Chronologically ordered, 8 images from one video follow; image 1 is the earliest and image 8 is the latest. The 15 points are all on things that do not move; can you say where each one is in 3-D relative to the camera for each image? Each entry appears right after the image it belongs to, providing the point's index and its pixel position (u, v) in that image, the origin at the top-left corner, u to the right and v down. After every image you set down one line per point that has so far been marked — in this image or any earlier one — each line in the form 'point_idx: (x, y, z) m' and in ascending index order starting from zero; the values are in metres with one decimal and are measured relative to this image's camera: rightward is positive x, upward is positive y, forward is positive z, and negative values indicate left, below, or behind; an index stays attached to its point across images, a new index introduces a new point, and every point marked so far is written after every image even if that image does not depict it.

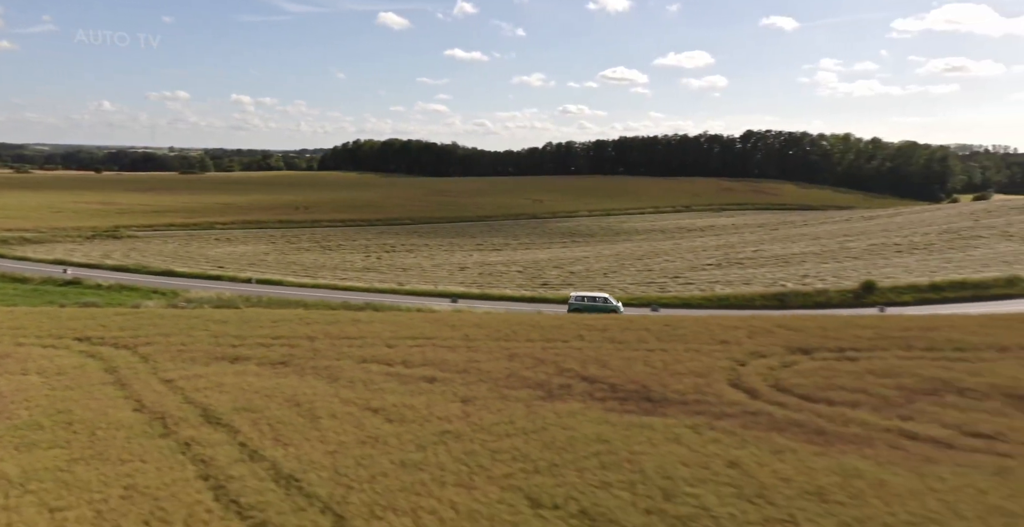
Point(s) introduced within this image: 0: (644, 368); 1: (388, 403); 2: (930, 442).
0: (+3.7, -2.9, +18.6) m
1: (-2.9, -3.3, +15.6) m
2: (+8.0, -3.4, +12.6) m
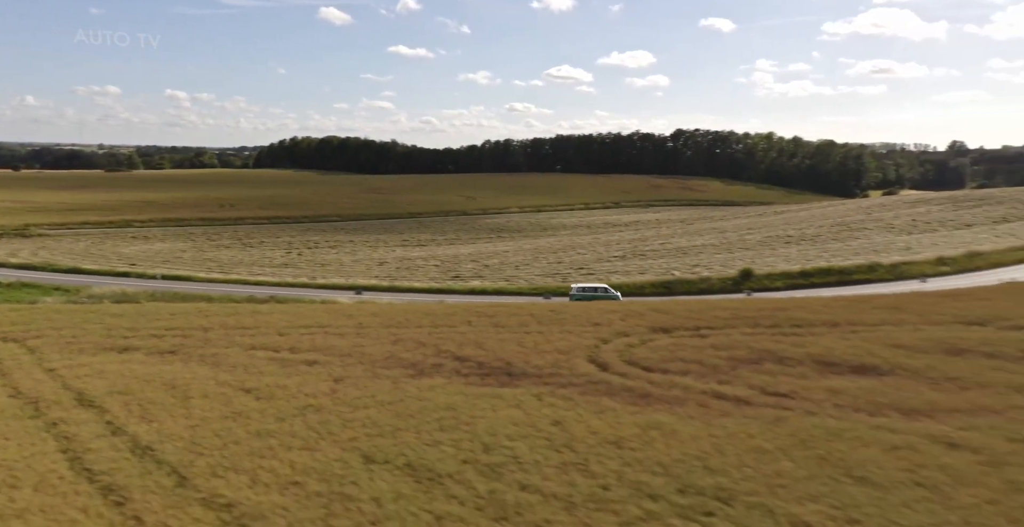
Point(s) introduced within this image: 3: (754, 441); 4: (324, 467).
0: (+0.1, -2.5, +20.2) m
1: (-6.3, -3.0, +16.5) m
2: (+4.9, -3.0, +14.5) m
3: (+4.4, -3.2, +12.0) m
4: (-3.2, -3.4, +11.1) m
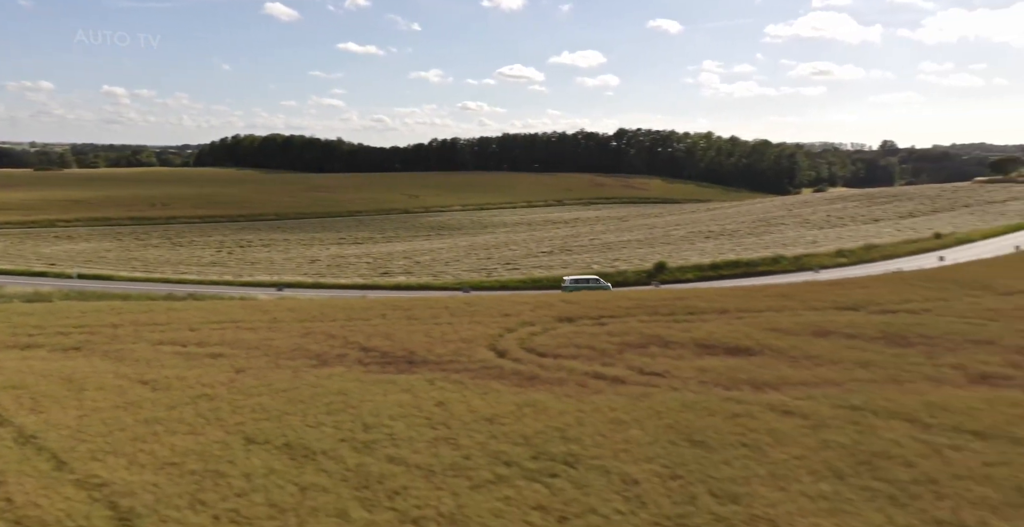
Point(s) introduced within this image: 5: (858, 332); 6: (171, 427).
0: (-2.9, -2.3, +20.9) m
1: (-9.0, -2.9, +16.8) m
2: (+2.3, -2.8, +15.6) m
3: (+2.1, -3.0, +13.1) m
4: (-5.4, -3.3, +11.6) m
5: (+10.4, -2.1, +20.0) m
6: (-6.6, -3.2, +12.7) m
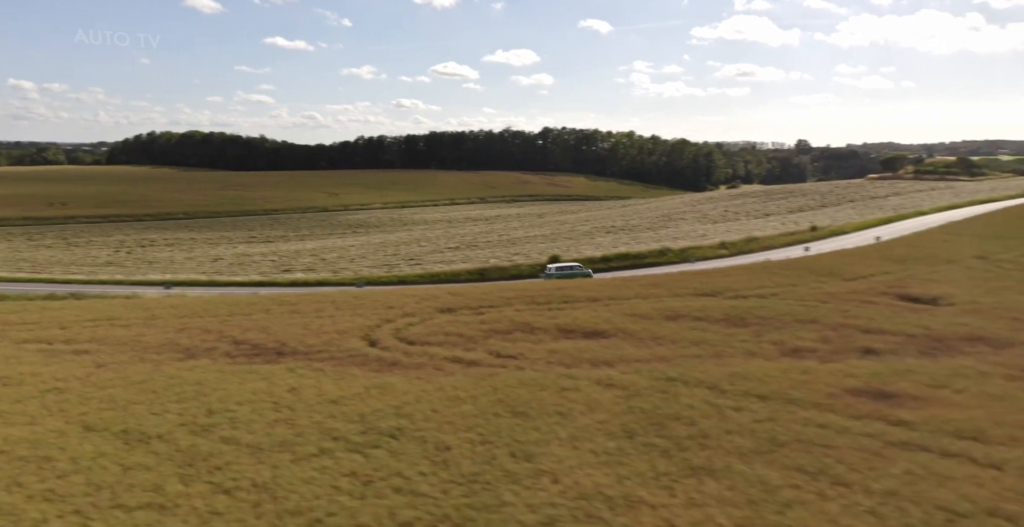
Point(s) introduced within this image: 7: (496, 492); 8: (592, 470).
0: (-7.0, -2.1, +21.3) m
1: (-12.6, -2.8, +16.6) m
2: (-1.2, -2.5, +16.6) m
3: (-1.2, -2.7, +14.0) m
4: (-8.5, -3.1, +11.8) m
5: (+6.3, -1.7, +21.8) m
6: (-9.8, -3.0, +12.8) m
7: (-0.2, -3.2, +9.2) m
8: (+1.2, -3.1, +9.9) m
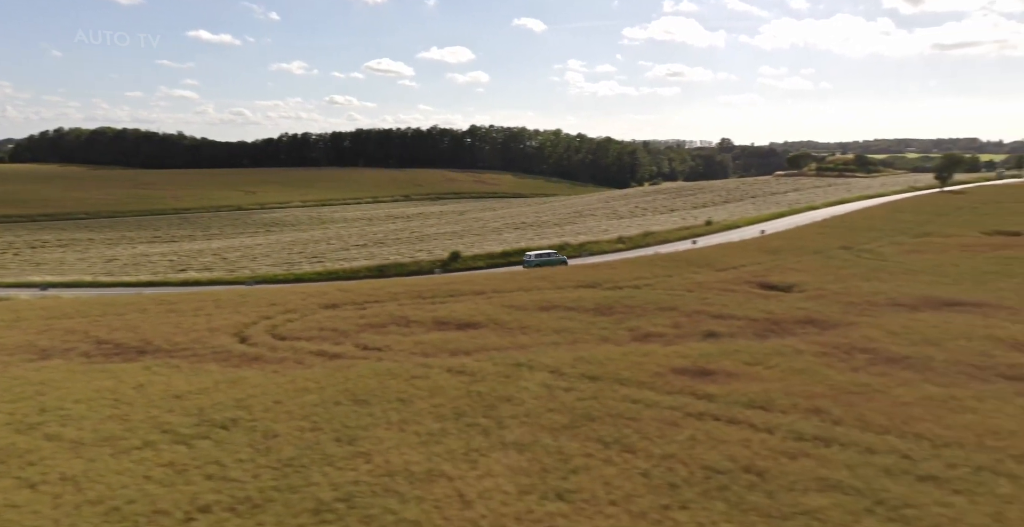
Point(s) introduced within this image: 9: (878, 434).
0: (-11.0, -2.0, +21.0) m
1: (-16.1, -2.8, +15.8) m
2: (-4.8, -2.4, +16.9) m
3: (-4.5, -2.6, +14.4) m
4: (-11.5, -3.1, +11.4) m
5: (+2.2, -1.5, +22.8) m
6: (-12.9, -3.0, +12.3) m
7: (-3.0, -3.1, +9.6) m
8: (-1.7, -3.0, +10.5) m
9: (+6.2, -2.9, +11.3) m
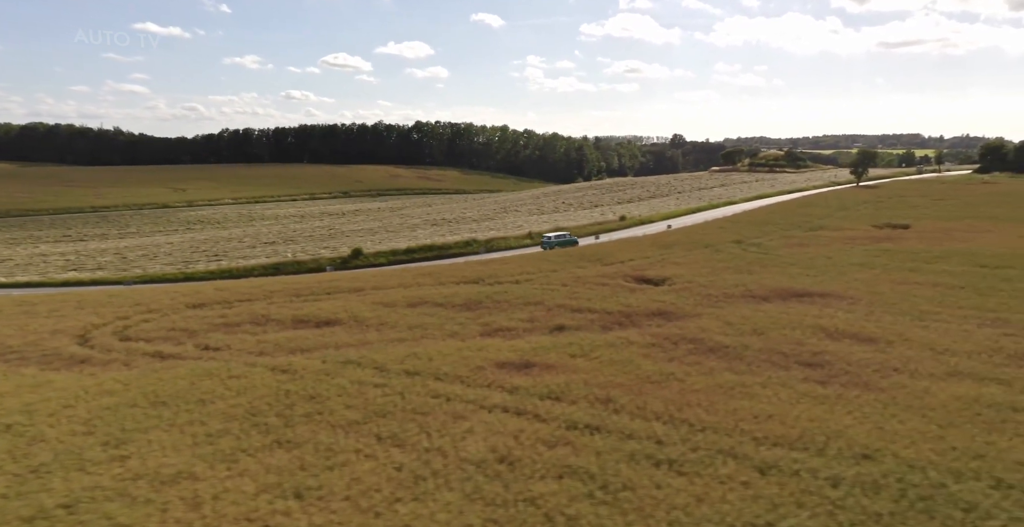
0: (-15.4, -2.1, +20.3) m
1: (-20.1, -2.9, +14.8) m
2: (-9.0, -2.4, +16.7) m
3: (-8.5, -2.6, +14.1) m
4: (-15.3, -3.2, +10.7) m
5: (-2.4, -1.4, +23.0) m
6: (-16.7, -3.1, +11.5) m
7: (-6.7, -3.1, +9.5) m
8: (-5.4, -3.0, +10.5) m
9: (+2.4, -2.8, +11.9) m
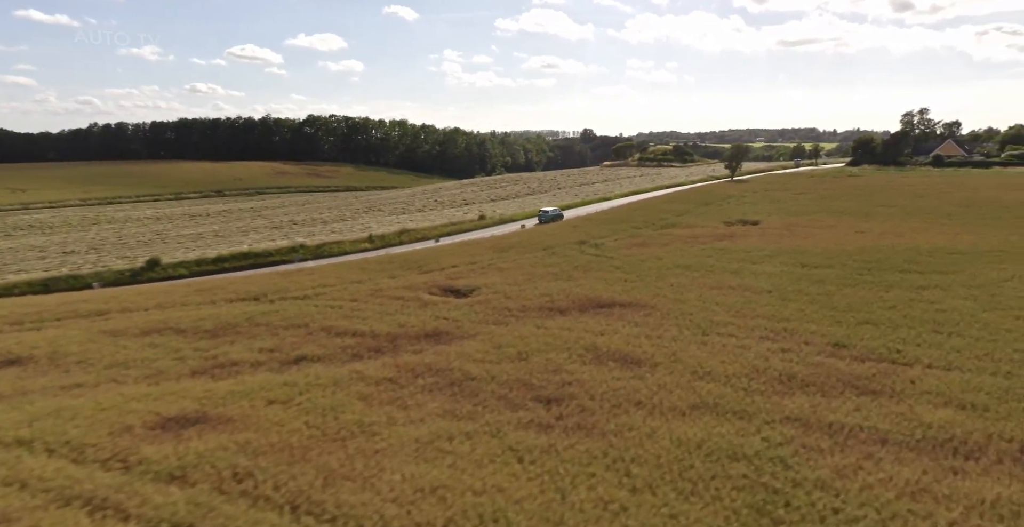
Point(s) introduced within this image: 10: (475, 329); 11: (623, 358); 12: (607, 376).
0: (-22.2, -3.0, +15.1) m
1: (-26.1, -3.9, +8.9) m
2: (-15.3, -3.2, +12.3) m
3: (-14.5, -3.4, +9.8) m
4: (-20.8, -4.1, +5.6) m
5: (-9.6, -1.9, +19.4) m
6: (-22.3, -4.1, +6.1) m
7: (-12.1, -3.8, +5.5) m
8: (-11.0, -3.7, +6.6) m
9: (-3.4, -3.4, +9.0) m
10: (-1.1, -1.9, +19.2) m
11: (+2.7, -2.3, +16.2) m
12: (+2.2, -2.5, +14.9) m
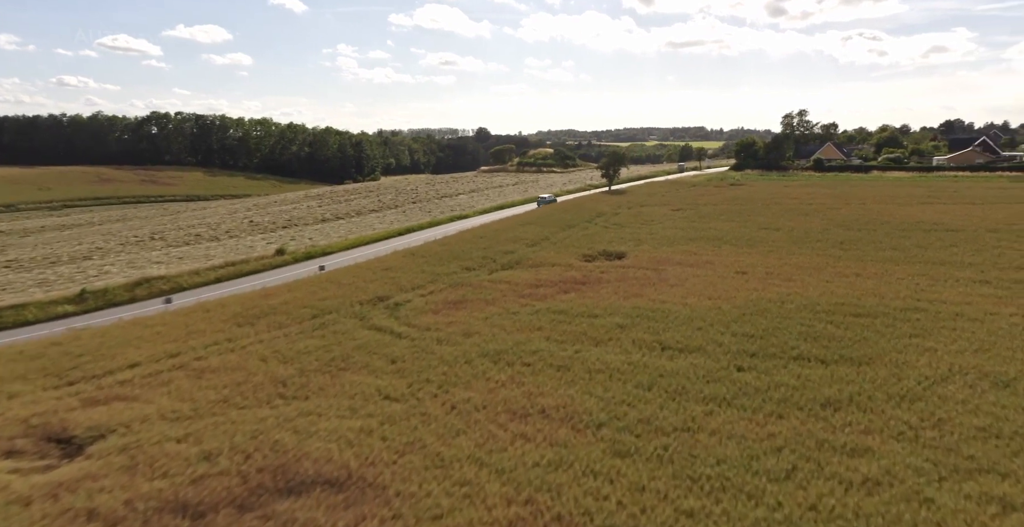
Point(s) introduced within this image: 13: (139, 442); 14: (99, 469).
0: (-27.8, -6.2, +1.4) m
1: (-30.7, -7.3, -5.2) m
2: (-20.6, -6.2, -0.4) m
3: (-19.4, -6.4, -2.7) m
4: (-25.0, -7.4, -7.8) m
5: (-16.1, -4.9, +7.5) m
6: (-26.6, -7.4, -7.5) m
7: (-16.4, -6.8, -6.6) m
8: (-15.5, -6.7, -5.4) m
9: (-8.3, -6.1, -1.9) m
10: (-7.5, -4.6, +8.5) m
11: (-3.3, -4.9, +6.1) m
12: (-3.7, -5.1, +4.7) m
13: (-7.7, -3.7, +13.8) m
14: (-7.8, -3.9, +12.6) m
